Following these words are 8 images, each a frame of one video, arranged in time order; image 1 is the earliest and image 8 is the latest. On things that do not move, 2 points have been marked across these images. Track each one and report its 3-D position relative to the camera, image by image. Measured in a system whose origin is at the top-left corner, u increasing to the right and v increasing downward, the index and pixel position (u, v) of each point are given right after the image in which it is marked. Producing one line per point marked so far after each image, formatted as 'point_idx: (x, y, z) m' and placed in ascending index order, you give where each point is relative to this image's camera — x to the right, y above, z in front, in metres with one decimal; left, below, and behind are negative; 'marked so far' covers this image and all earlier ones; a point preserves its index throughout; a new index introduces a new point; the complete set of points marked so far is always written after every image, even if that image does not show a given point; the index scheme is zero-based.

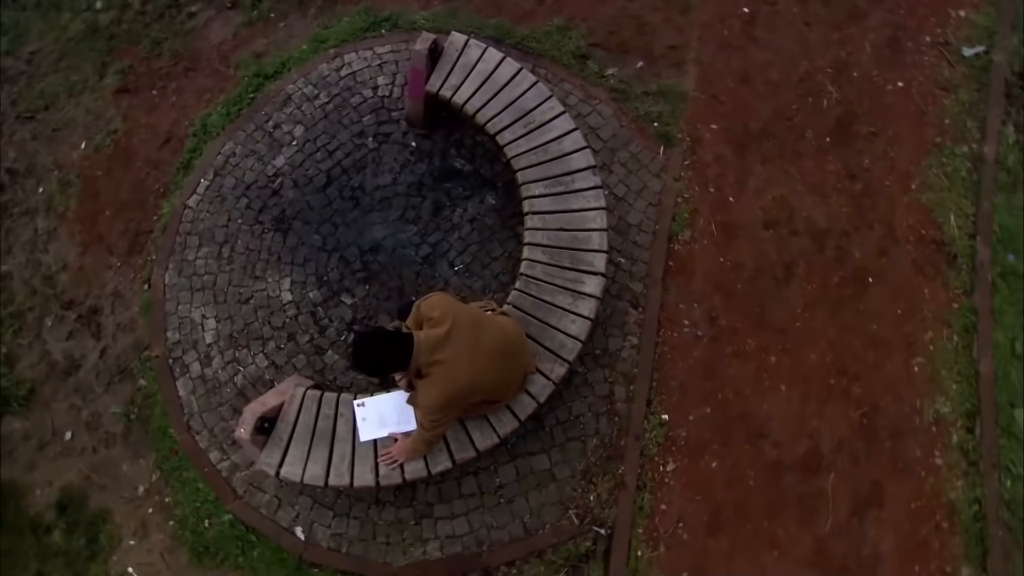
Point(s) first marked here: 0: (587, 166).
0: (+0.4, +0.7, +4.3) m
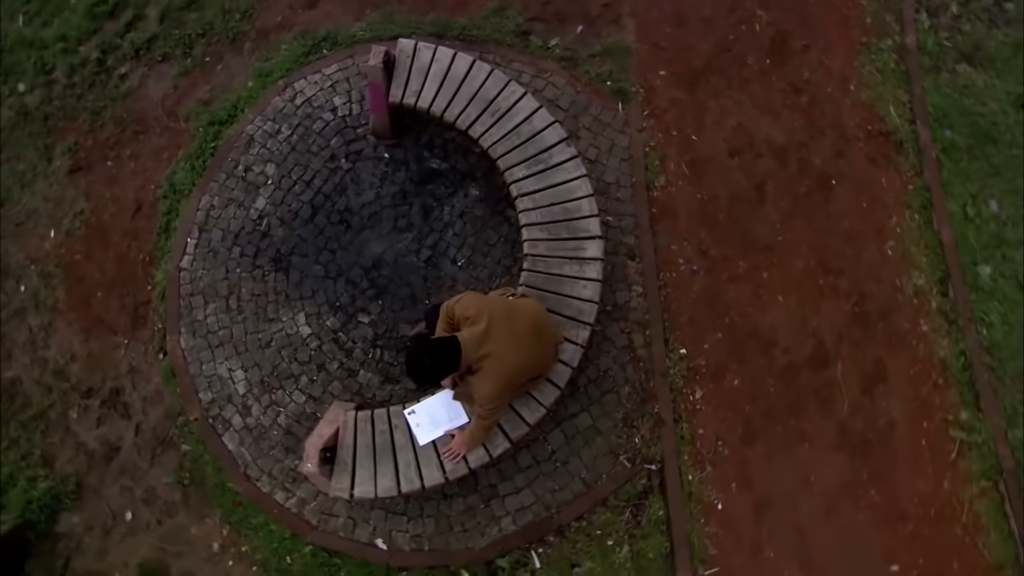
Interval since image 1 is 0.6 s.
0: (+0.3, +0.9, +4.6) m
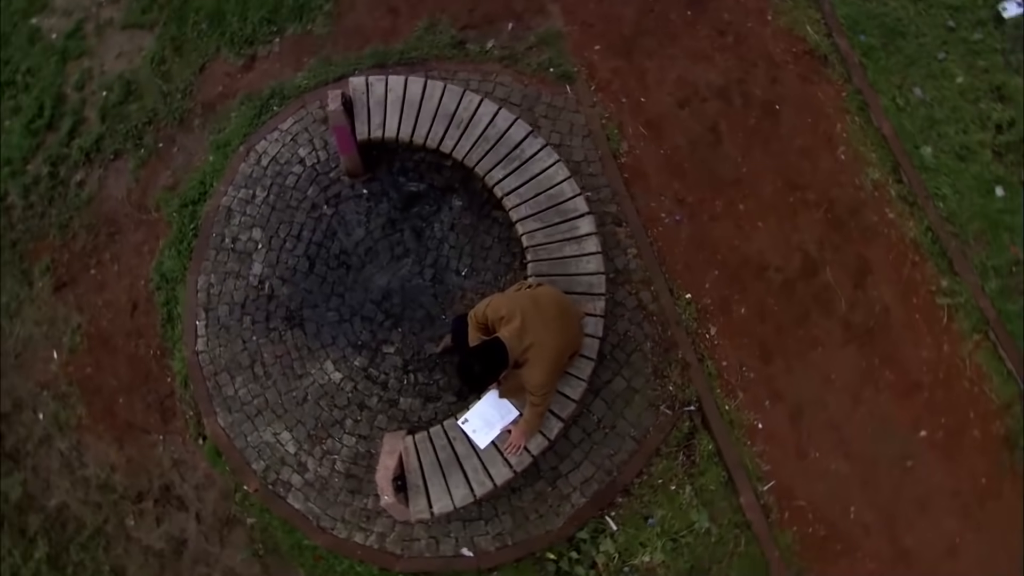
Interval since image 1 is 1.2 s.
0: (+0.1, +1.0, +4.8) m
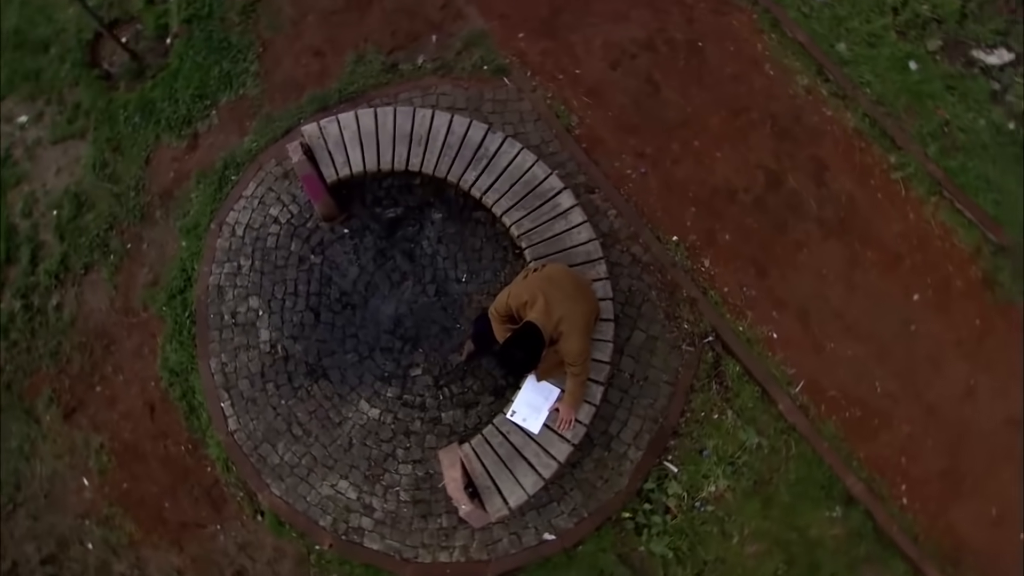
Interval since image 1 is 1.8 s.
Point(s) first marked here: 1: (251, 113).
0: (-0.2, +1.0, +5.0) m
1: (-1.9, +1.3, +5.4) m
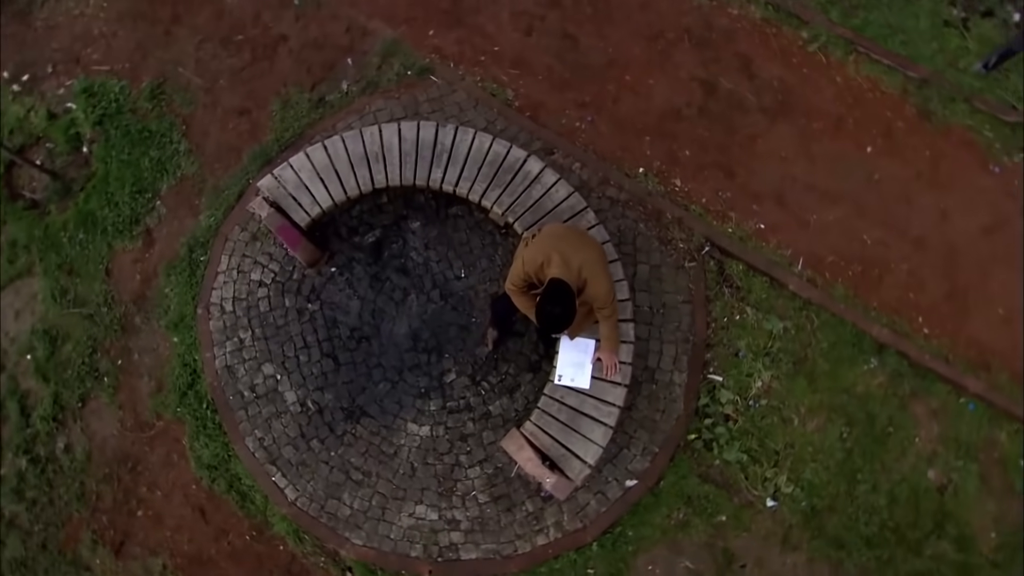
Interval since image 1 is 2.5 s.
0: (-0.5, +1.1, +5.0) m
1: (-2.2, +0.7, +5.2) m
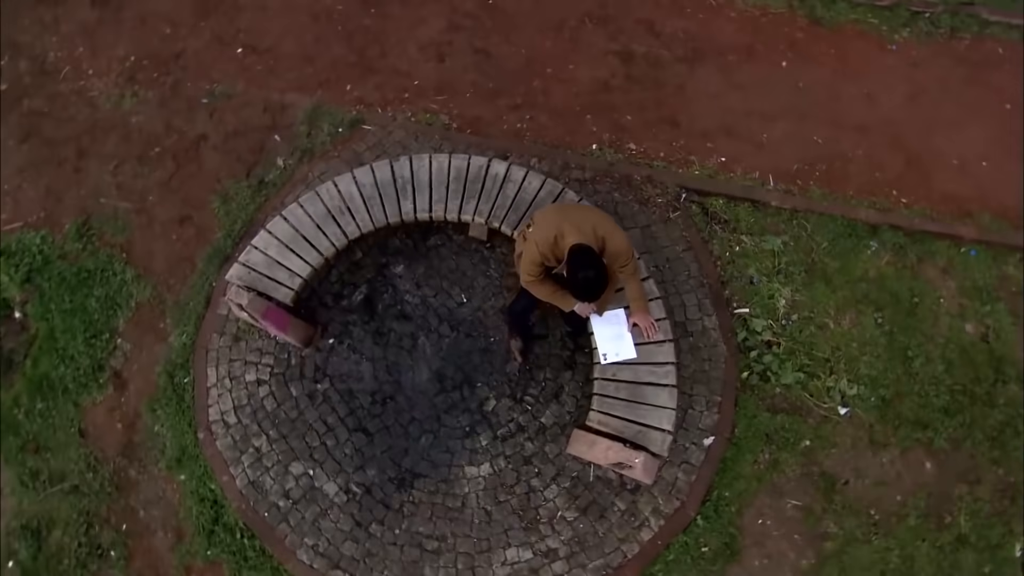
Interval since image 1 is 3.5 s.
0: (-0.8, +0.8, +4.9) m
1: (-2.3, -0.2, +4.8) m
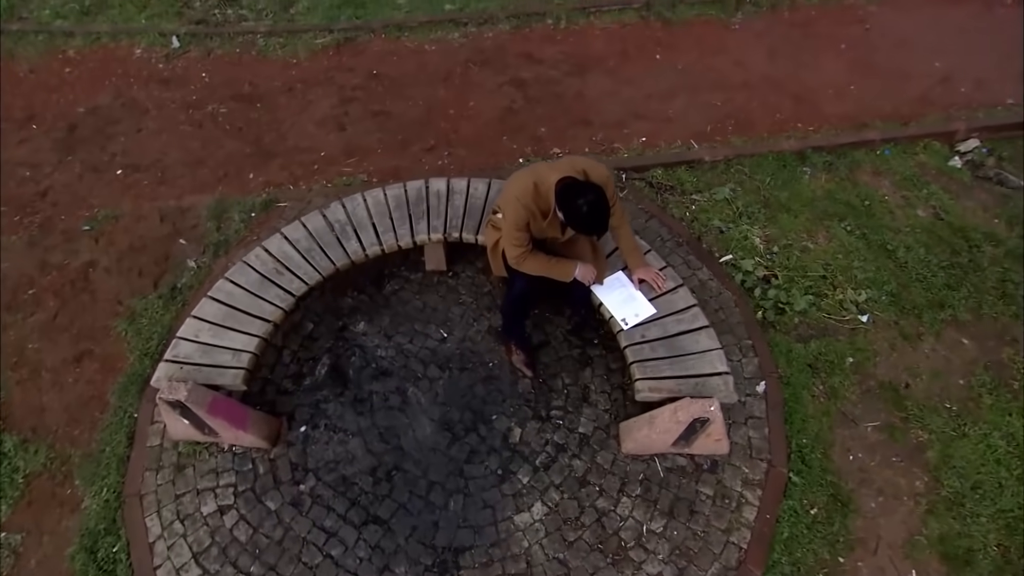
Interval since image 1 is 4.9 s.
0: (-1.1, +0.5, +4.4) m
1: (-2.1, -0.7, +3.6) m
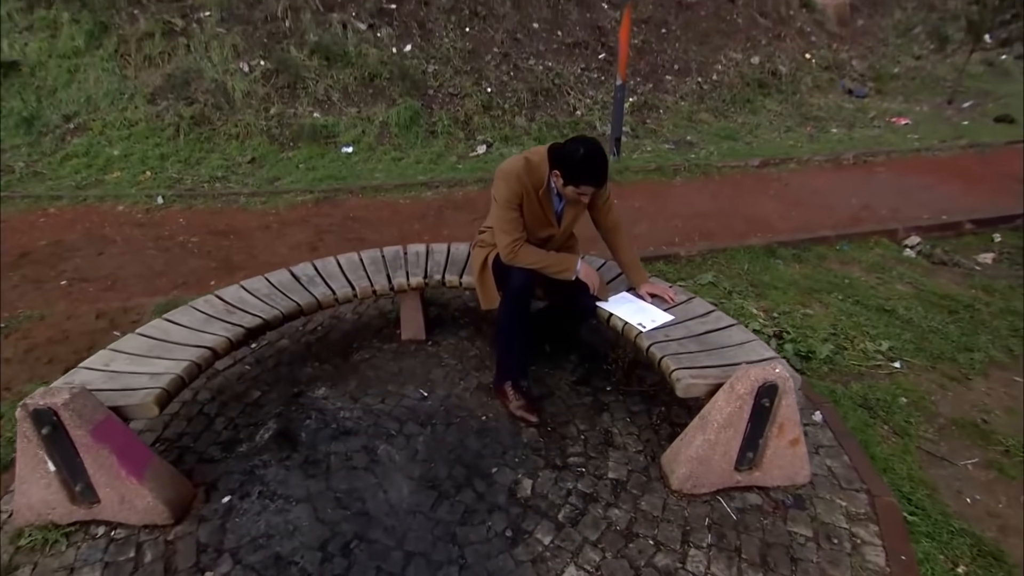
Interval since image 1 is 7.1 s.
0: (-1.2, +0.3, +4.2) m
1: (-2.0, -0.1, +2.7) m
